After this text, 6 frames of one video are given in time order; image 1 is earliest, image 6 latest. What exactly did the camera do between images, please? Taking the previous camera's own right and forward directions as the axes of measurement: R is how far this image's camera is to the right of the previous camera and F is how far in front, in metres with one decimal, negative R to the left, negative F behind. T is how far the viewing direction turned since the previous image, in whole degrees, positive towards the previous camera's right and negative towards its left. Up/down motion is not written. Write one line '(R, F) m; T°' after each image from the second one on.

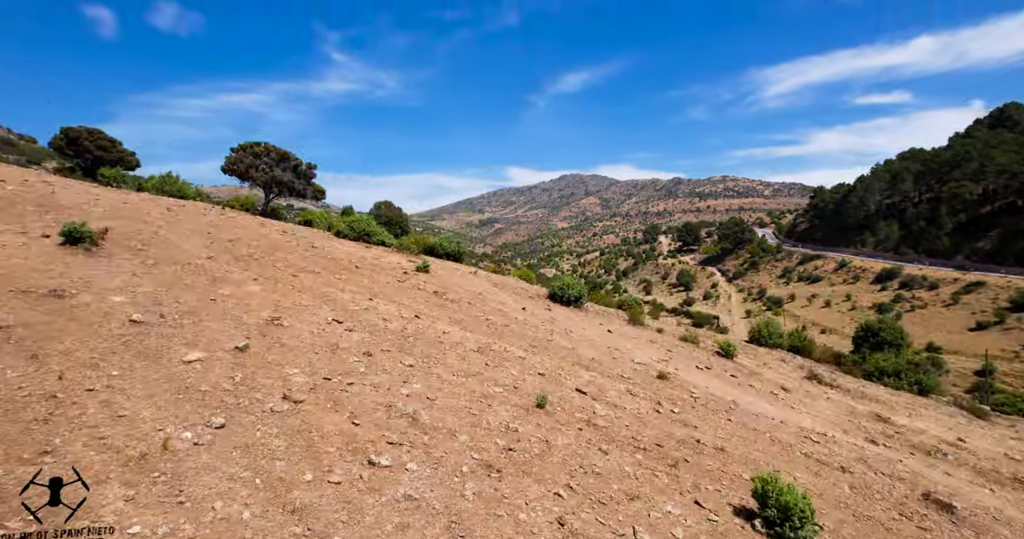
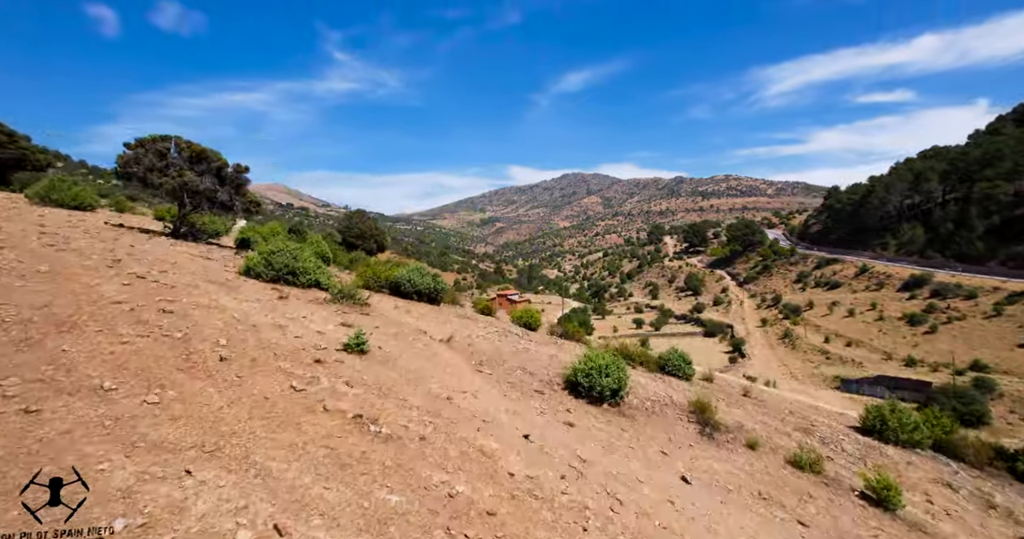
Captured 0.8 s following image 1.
(+0.1, +3.6) m; 0°
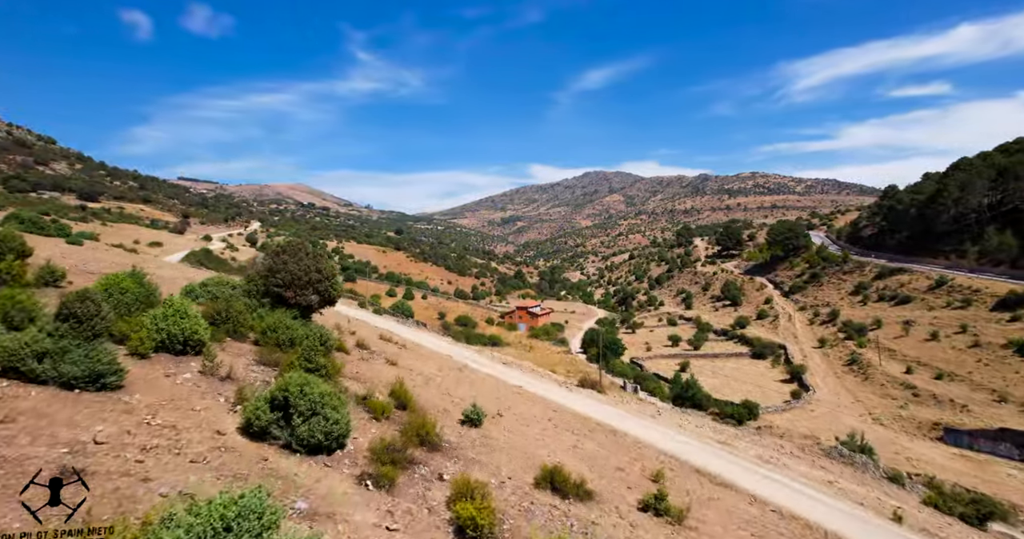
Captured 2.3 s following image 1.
(0.0, +6.9) m; -2°
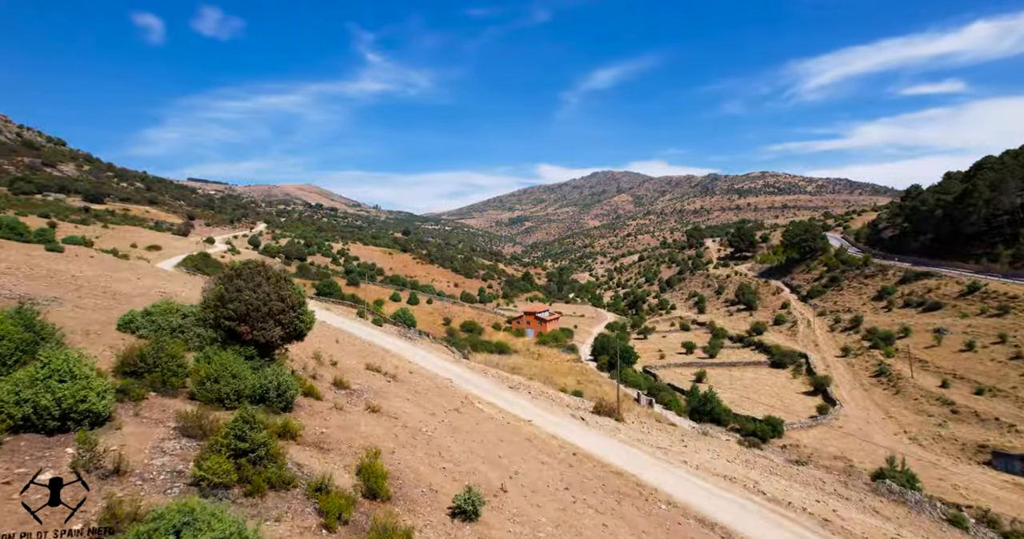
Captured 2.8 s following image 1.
(0.0, +2.3) m; -1°
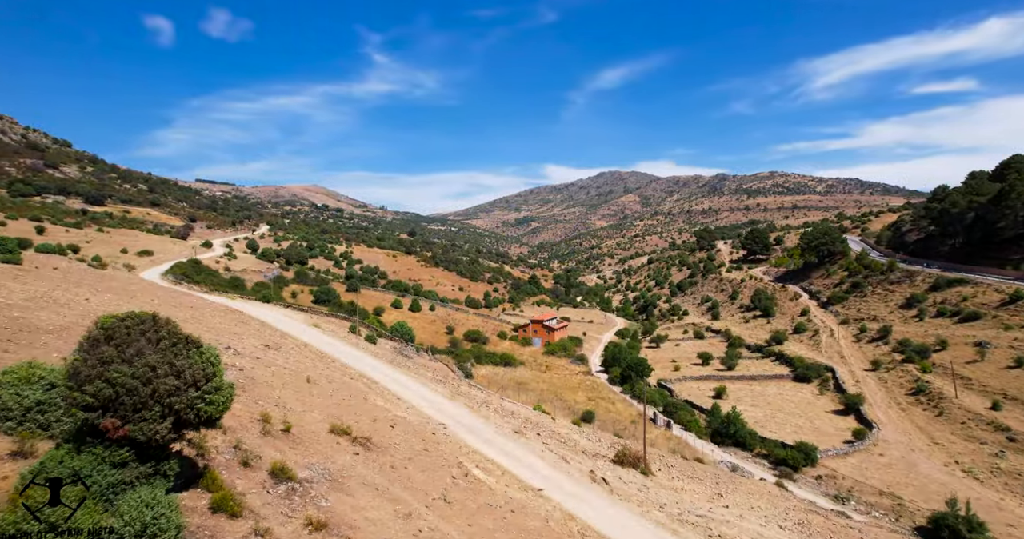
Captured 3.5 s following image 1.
(0.0, +3.1) m; -1°
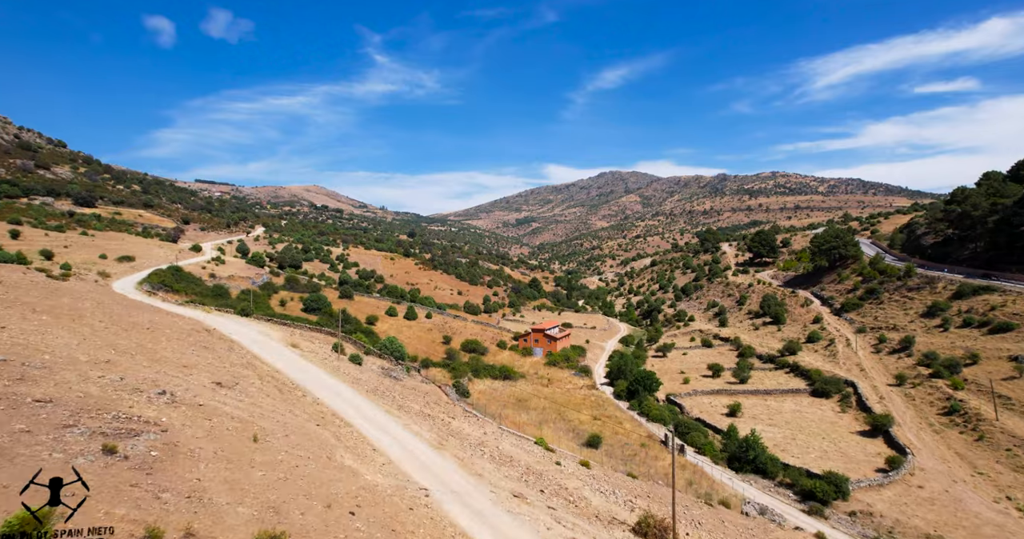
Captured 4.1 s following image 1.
(0.0, +3.1) m; 0°
